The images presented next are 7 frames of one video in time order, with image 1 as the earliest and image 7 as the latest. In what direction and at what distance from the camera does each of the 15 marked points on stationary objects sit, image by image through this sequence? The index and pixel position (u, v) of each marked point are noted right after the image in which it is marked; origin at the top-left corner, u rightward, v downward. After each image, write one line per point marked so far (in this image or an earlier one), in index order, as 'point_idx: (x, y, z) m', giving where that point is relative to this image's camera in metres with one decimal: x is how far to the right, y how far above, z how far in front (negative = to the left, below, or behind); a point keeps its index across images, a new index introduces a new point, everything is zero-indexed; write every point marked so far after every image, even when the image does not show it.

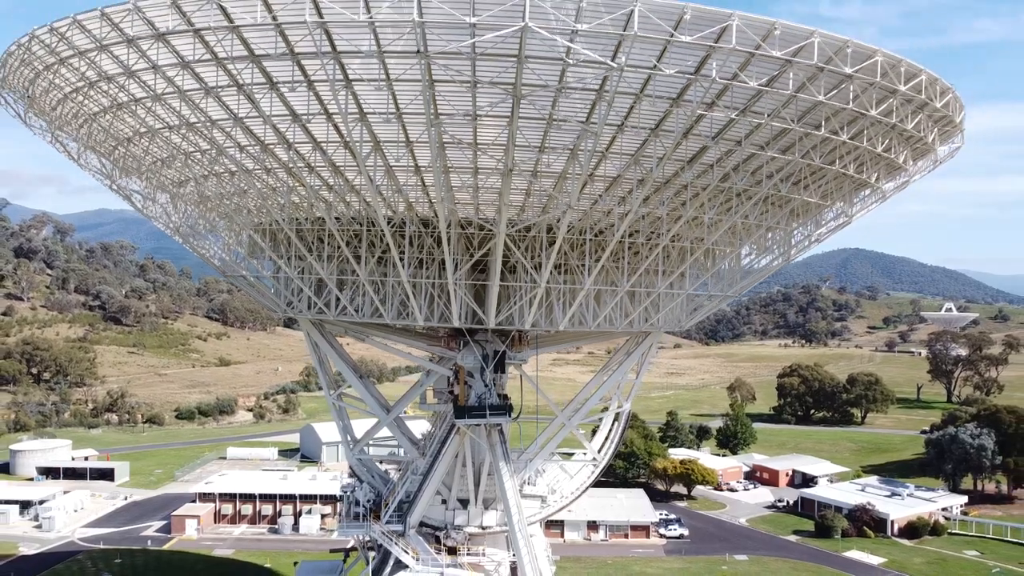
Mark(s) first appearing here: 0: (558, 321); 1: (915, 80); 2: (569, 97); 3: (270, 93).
0: (+0.9, -0.6, +14.3) m
1: (+6.0, +3.1, +11.4) m
2: (+0.8, +2.5, +10.4) m
3: (-3.4, +2.8, +10.7) m
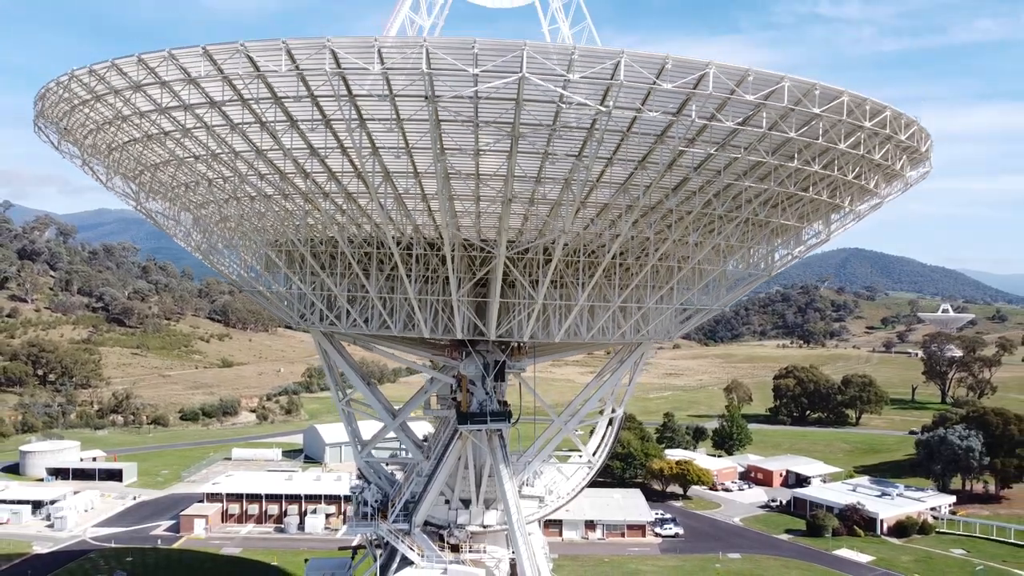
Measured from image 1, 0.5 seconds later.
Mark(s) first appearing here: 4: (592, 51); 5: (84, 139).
0: (+0.9, -0.9, +15.3) m
1: (+6.0, +2.8, +12.5) m
2: (+0.8, +2.2, +11.5) m
3: (-3.4, +2.5, +11.7) m
4: (+1.1, +3.1, +10.2) m
5: (-8.1, +2.8, +14.5) m
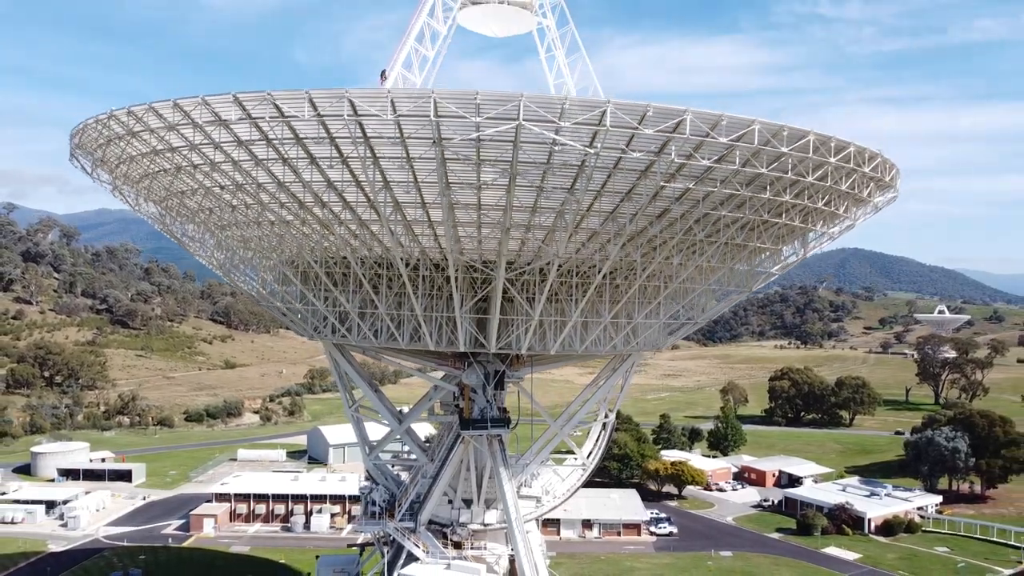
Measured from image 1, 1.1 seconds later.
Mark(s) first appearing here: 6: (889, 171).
0: (+0.8, -1.2, +16.6) m
1: (+5.9, +2.4, +13.8) m
2: (+0.7, +1.9, +12.7) m
3: (-3.4, +2.1, +13.0) m
4: (+1.1, +2.8, +11.5) m
5: (-8.1, +2.5, +15.8) m
6: (+7.8, +2.4, +15.7) m
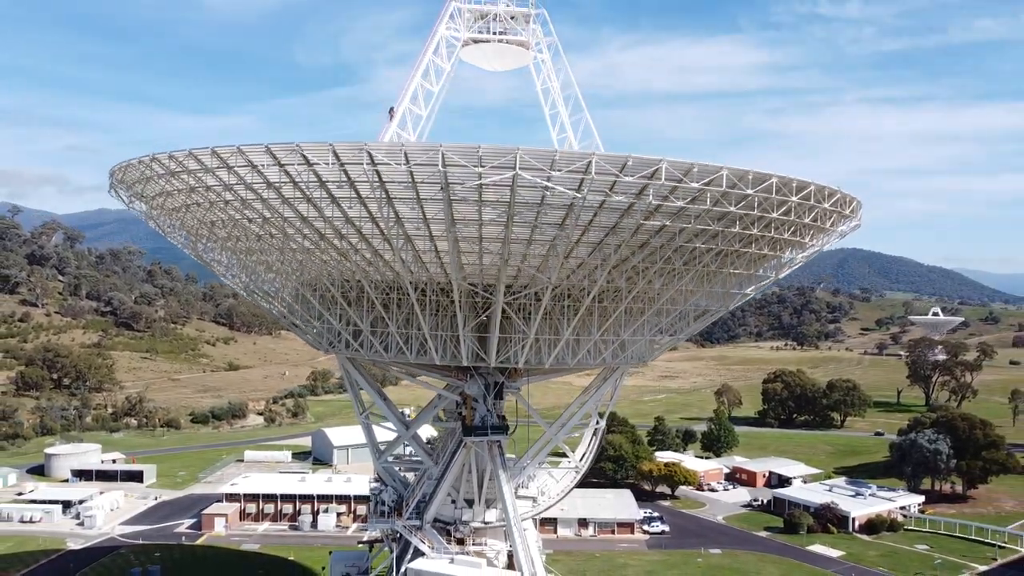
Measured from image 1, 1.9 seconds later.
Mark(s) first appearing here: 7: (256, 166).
0: (+0.8, -1.7, +18.3) m
1: (+5.9, +2.0, +15.5) m
2: (+0.7, +1.4, +14.4) m
3: (-3.4, +1.6, +14.7) m
4: (+1.0, +2.3, +13.2) m
5: (-8.2, +2.0, +17.5) m
6: (+7.7, +1.9, +17.5) m
7: (-4.8, +2.3, +14.3) m
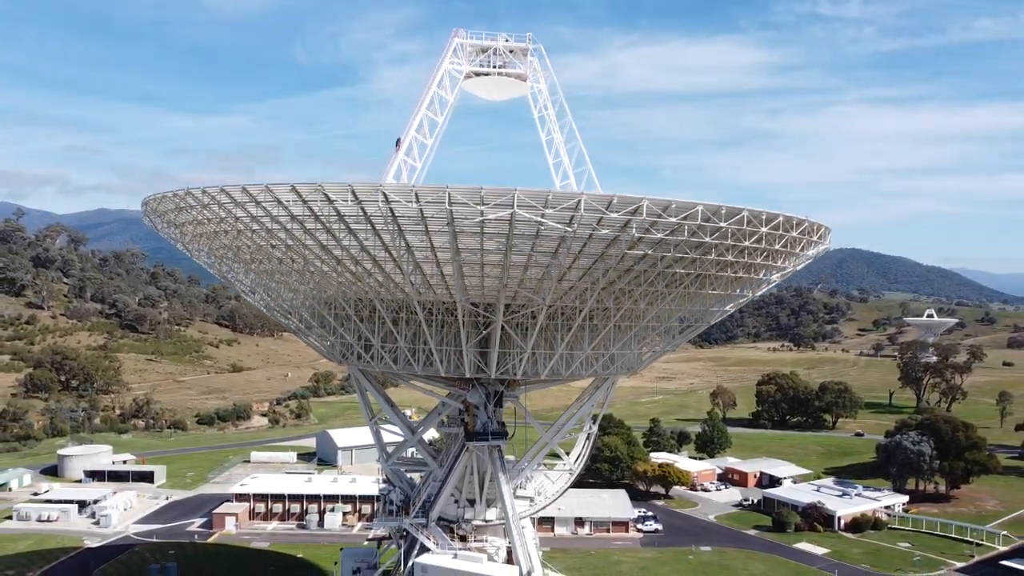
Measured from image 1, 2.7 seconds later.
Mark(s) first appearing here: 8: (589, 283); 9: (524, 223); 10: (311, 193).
0: (+0.7, -2.2, +20.0) m
1: (+5.8, +1.5, +17.2) m
2: (+0.7, +0.9, +16.1) m
3: (-3.5, +1.1, +16.4) m
4: (+1.0, +1.8, +14.9) m
5: (-8.2, +1.5, +19.2) m
6: (+7.7, +1.4, +19.2) m
7: (-4.8, +1.8, +16.0) m
8: (+1.6, +0.1, +16.8) m
9: (+0.2, +1.3, +15.3) m
10: (-4.1, +2.0, +15.7) m
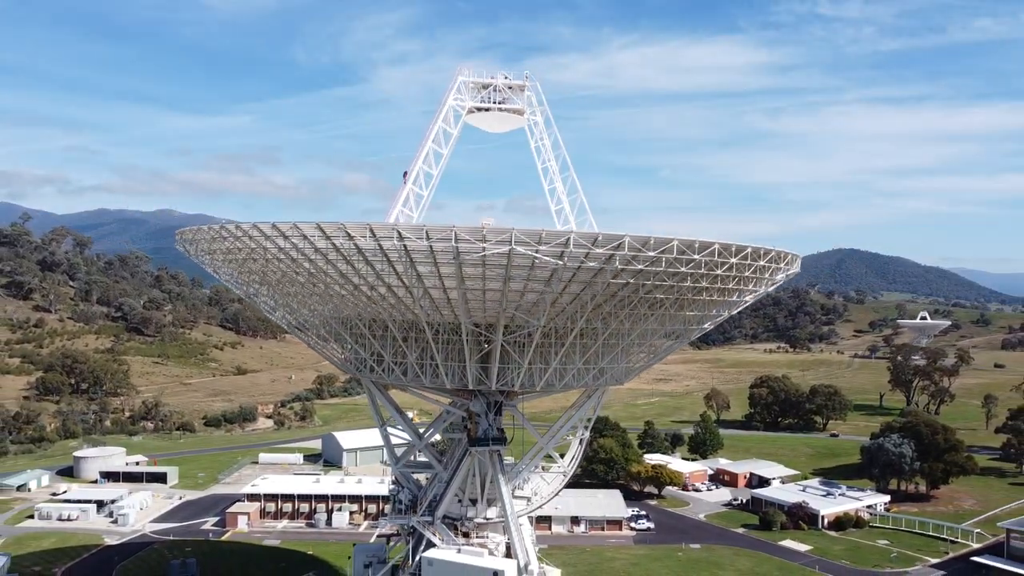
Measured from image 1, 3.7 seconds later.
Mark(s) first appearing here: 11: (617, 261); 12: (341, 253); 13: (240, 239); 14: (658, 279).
0: (+0.7, -2.8, +22.2) m
1: (+5.8, +0.9, +19.3) m
2: (+0.6, +0.3, +18.3) m
3: (-3.5, +0.6, +18.5) m
4: (+0.9, +1.2, +17.0) m
5: (-8.2, +0.9, +21.3) m
6: (+7.6, +0.8, +21.3) m
7: (-4.8, +1.2, +18.2) m
8: (+1.6, -0.5, +19.0) m
9: (+0.2, +0.7, +17.5) m
10: (-4.2, +1.4, +17.8) m
11: (+2.5, +0.6, +17.7) m
12: (-4.1, +0.8, +18.3) m
13: (-7.0, +1.2, +19.5) m
14: (+3.6, +0.2, +19.0) m
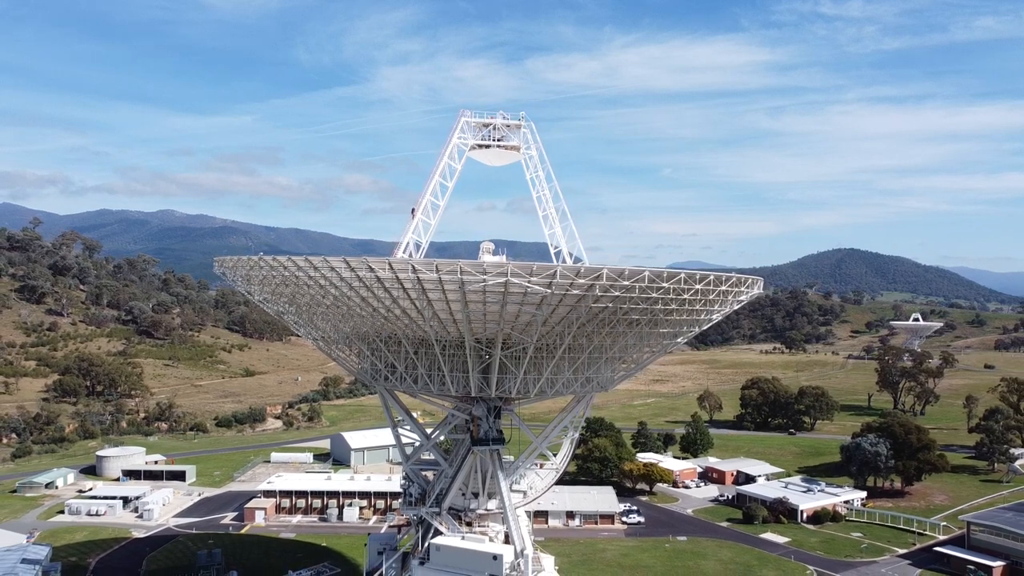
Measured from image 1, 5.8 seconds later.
0: (+0.6, -3.4, +25.4) m
1: (+5.7, +0.2, +22.5) m
2: (+0.5, -0.3, +21.5) m
3: (-3.6, -0.1, +21.7) m
4: (+0.8, +0.6, +20.3) m
5: (-8.3, +0.3, +24.5) m
6: (+7.5, +0.2, +24.5) m
7: (-5.0, +0.6, +21.4) m
8: (+1.5, -1.1, +22.2) m
9: (+0.1, +0.1, +20.7) m
10: (-4.3, +0.7, +21.0) m
11: (+2.3, 0.0, +20.9) m
12: (-4.2, +0.2, +21.5) m
13: (-7.1, +0.6, +22.7) m
14: (+3.5, -0.5, +22.2) m
